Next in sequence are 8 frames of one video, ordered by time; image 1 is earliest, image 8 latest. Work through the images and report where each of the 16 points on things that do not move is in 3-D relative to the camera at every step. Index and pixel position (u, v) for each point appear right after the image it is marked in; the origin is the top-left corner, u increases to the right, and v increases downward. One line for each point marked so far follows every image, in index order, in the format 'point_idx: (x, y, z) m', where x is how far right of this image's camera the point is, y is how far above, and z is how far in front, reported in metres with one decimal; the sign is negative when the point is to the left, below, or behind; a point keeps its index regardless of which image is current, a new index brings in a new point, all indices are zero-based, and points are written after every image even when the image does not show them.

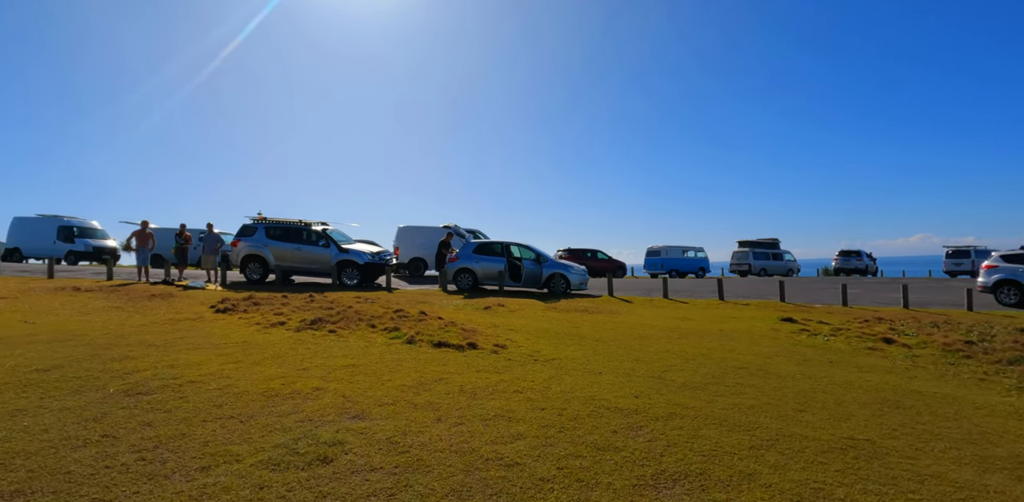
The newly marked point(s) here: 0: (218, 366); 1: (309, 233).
0: (-3.8, -1.5, +6.4) m
1: (-6.5, +0.6, +16.0) m
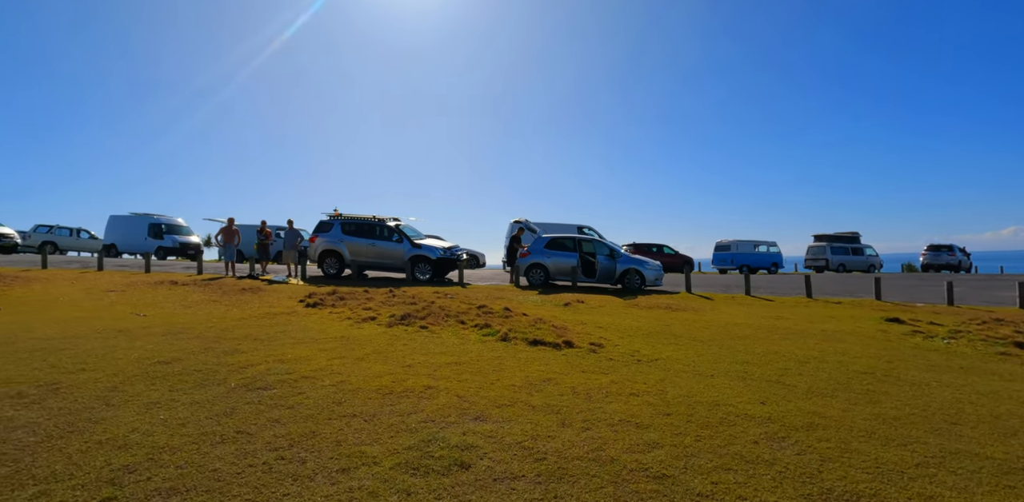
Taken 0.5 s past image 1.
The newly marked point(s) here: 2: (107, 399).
0: (-2.4, -1.4, +6.3) m
1: (-4.2, +0.7, +16.1) m
2: (-3.8, -1.4, +4.6) m
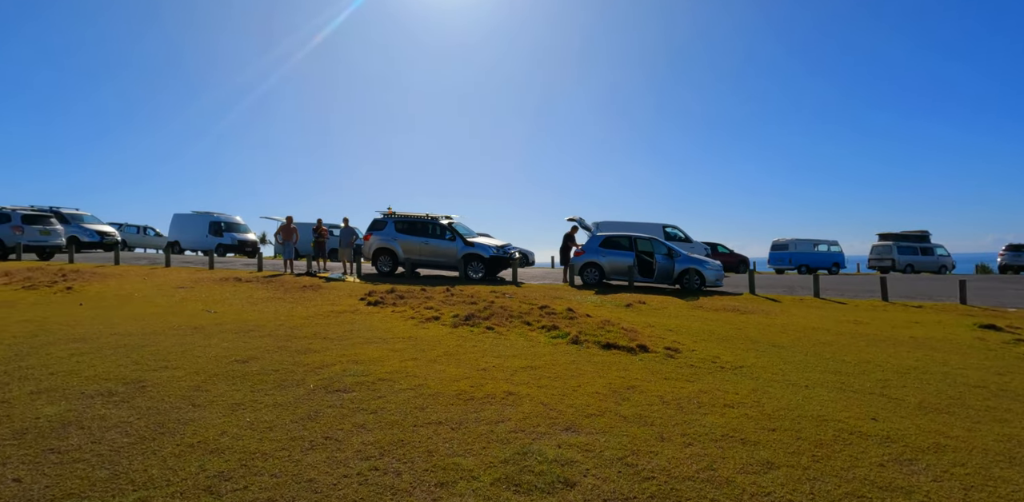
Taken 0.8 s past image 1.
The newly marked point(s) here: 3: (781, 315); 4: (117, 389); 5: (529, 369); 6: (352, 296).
0: (-1.4, -1.4, +6.1) m
1: (-2.4, +0.8, +16.0) m
2: (-2.9, -1.3, +4.5) m
3: (+6.8, -1.6, +12.5) m
4: (-3.6, -1.3, +4.5) m
5: (+0.2, -1.5, +6.2) m
6: (-3.4, -1.0, +10.5) m
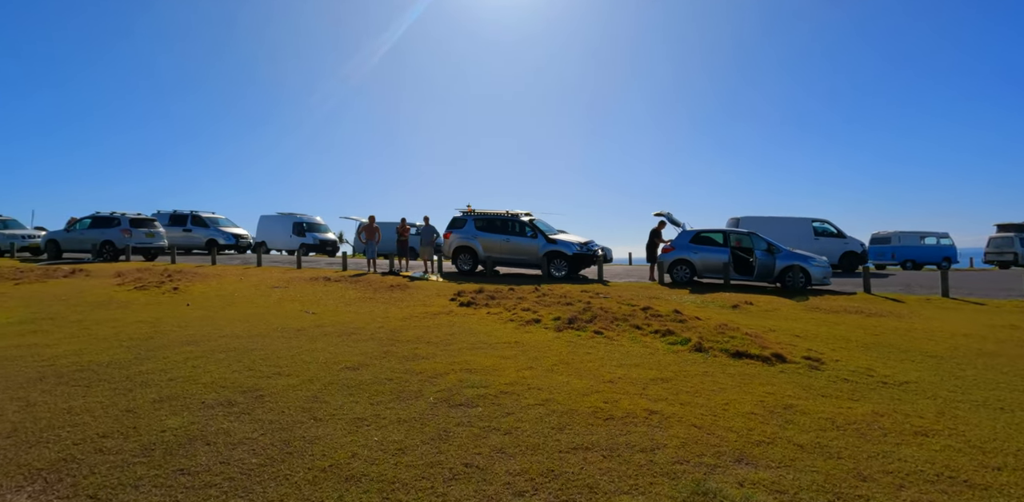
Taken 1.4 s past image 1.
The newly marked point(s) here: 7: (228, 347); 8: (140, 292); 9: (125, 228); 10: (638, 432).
0: (0.0, -1.3, +5.5) m
1: (+0.1, +0.9, +15.5) m
2: (-1.7, -1.3, +4.1) m
3: (+8.9, -1.5, +10.9) m
4: (-2.4, -1.3, +4.2) m
5: (+1.7, -1.5, +5.5) m
6: (-1.4, -0.9, +10.1) m
7: (-3.3, -1.1, +5.7) m
8: (-6.8, -0.8, +9.1) m
9: (-13.8, +0.8, +17.7) m
10: (+1.1, -1.5, +4.2) m
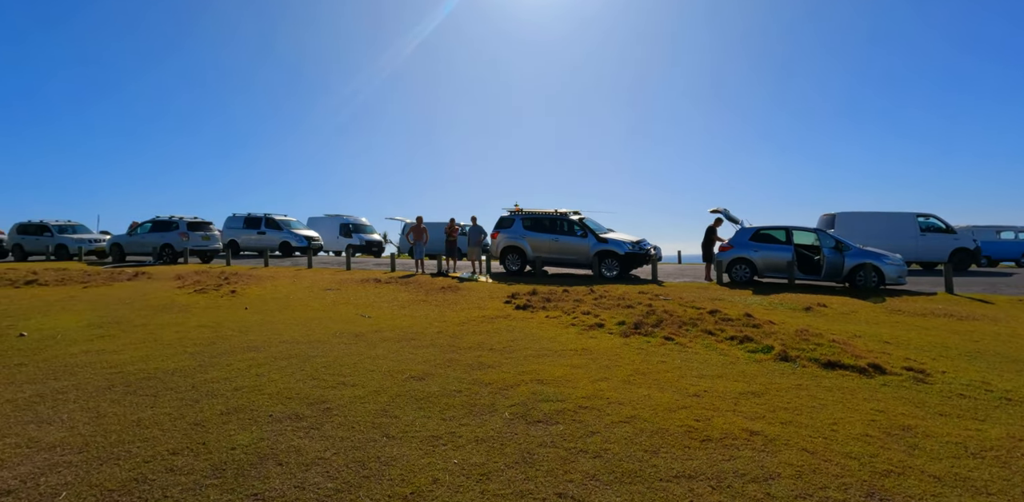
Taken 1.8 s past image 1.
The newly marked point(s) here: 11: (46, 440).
0: (+0.8, -1.4, +5.1) m
1: (+1.6, +0.9, +15.1) m
2: (-1.0, -1.4, +3.8) m
3: (+10.0, -1.4, +9.9) m
4: (-1.7, -1.3, +4.0) m
5: (+2.4, -1.5, +5.0) m
6: (-0.3, -1.0, +9.8) m
7: (-2.5, -1.1, +5.5) m
8: (-5.8, -0.8, +9.1) m
9: (-12.1, +0.7, +18.2) m
10: (+1.7, -1.5, +3.7) m
11: (-3.2, -1.3, +3.4) m
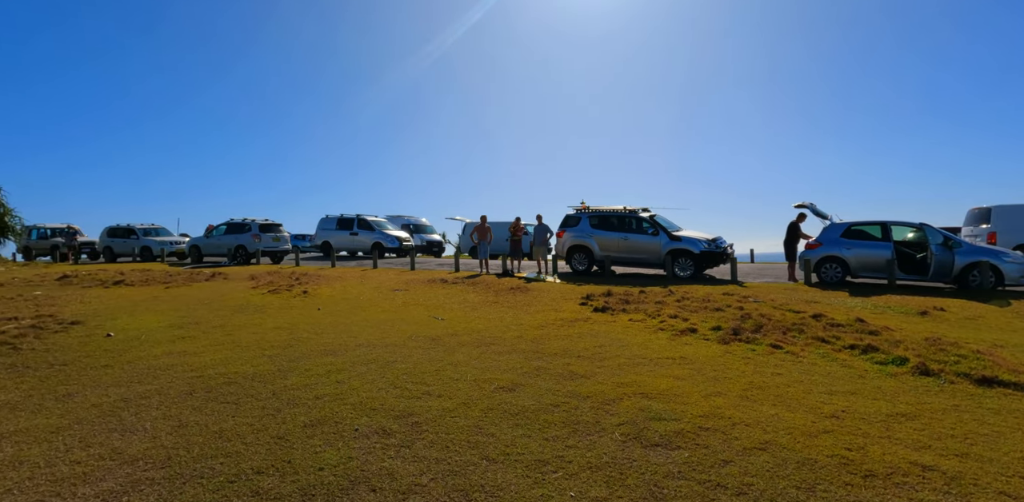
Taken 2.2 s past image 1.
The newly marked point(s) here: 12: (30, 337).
0: (+1.7, -1.3, +4.4) m
1: (+3.5, +0.9, +14.3) m
2: (-0.2, -1.3, +3.4) m
3: (+11.4, -1.3, +8.2) m
4: (-0.9, -1.3, +3.6) m
5: (+3.3, -1.4, +4.1) m
6: (+1.1, -0.9, +9.3) m
7: (-1.5, -1.1, +5.2) m
8: (-4.4, -0.8, +9.1) m
9: (-9.8, +0.7, +18.9) m
10: (+2.5, -1.5, +3.0) m
11: (-2.5, -1.3, +3.2) m
12: (-5.7, -1.0, +5.8) m
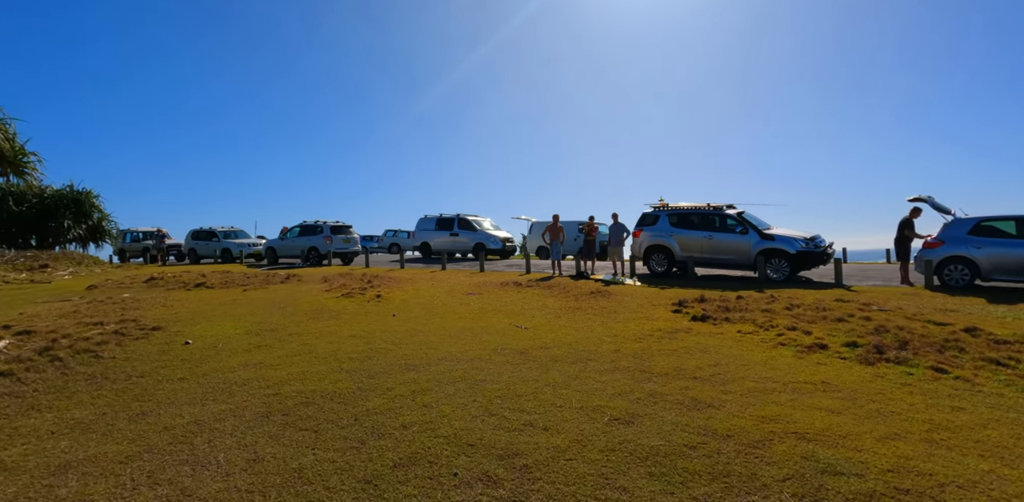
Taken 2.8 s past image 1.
0: (+2.6, -1.3, +3.5) m
1: (+5.5, +0.9, +13.1) m
2: (+0.5, -1.4, +2.6) m
3: (+12.6, -1.3, +6.2) m
4: (-0.1, -1.3, +3.0) m
5: (+4.1, -1.4, +3.0) m
6: (+2.5, -0.9, +8.3) m
7: (-0.6, -1.2, +4.6) m
8: (-3.0, -0.9, +8.9) m
9: (-7.3, +0.6, +19.1) m
10: (+3.2, -1.5, +1.9) m
11: (-1.7, -1.3, +2.7) m
12: (-4.6, -1.1, +5.7) m
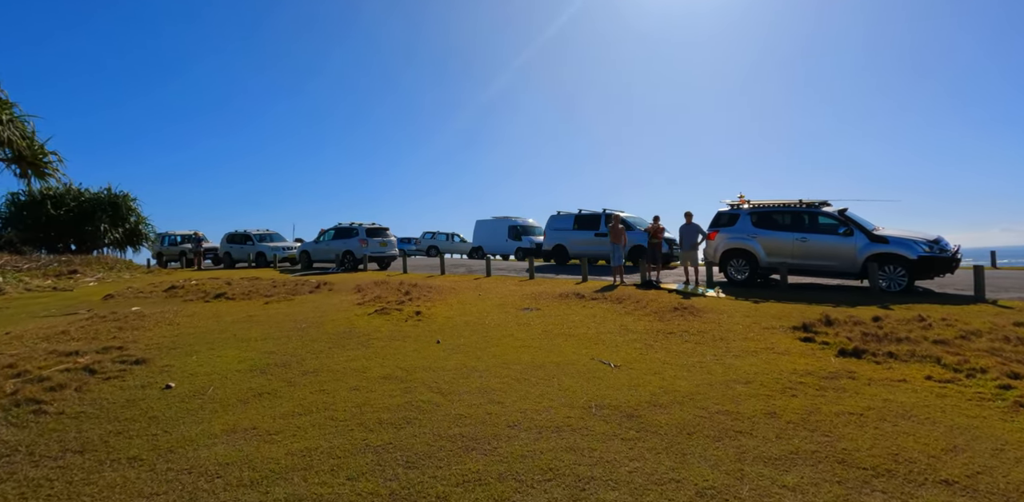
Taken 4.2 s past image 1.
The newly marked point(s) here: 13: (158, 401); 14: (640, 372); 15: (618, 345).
0: (+3.2, -1.4, +1.6) m
1: (+6.8, +0.8, +10.9) m
2: (+1.1, -1.5, +0.8) m
3: (+13.4, -1.4, +3.5) m
4: (+0.5, -1.4, +1.2) m
5: (+4.7, -1.5, +1.0) m
6: (+3.5, -1.1, +6.4) m
7: (+0.2, -1.3, +2.9) m
8: (-2.0, -1.0, +7.3) m
9: (-5.5, +0.5, +17.8) m
10: (+3.7, -1.6, 0.0) m
11: (-1.1, -1.4, +1.1) m
12: (-3.8, -1.2, +4.3) m
13: (-2.9, -1.2, +4.1) m
14: (+1.2, -1.2, +4.8) m
15: (+1.3, -1.1, +5.9) m
